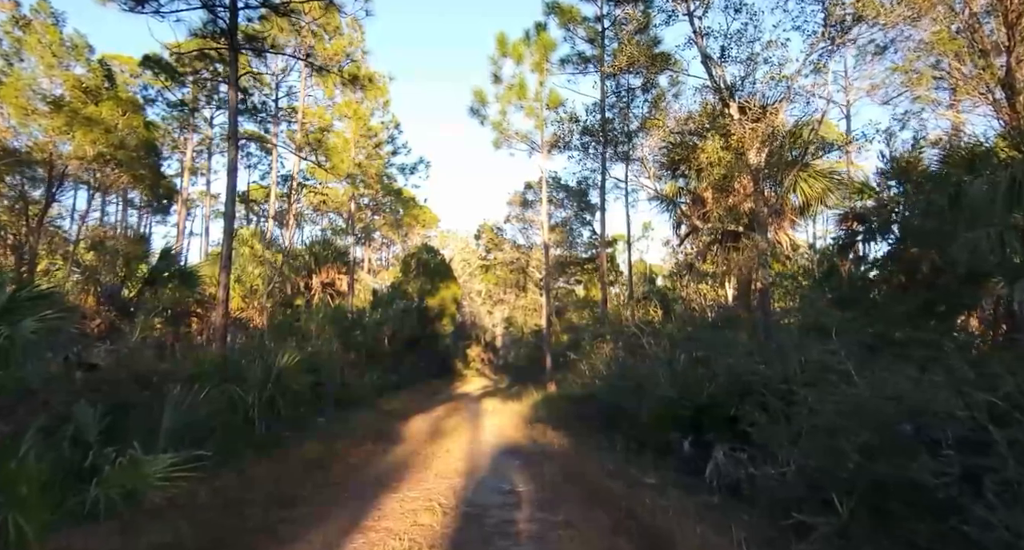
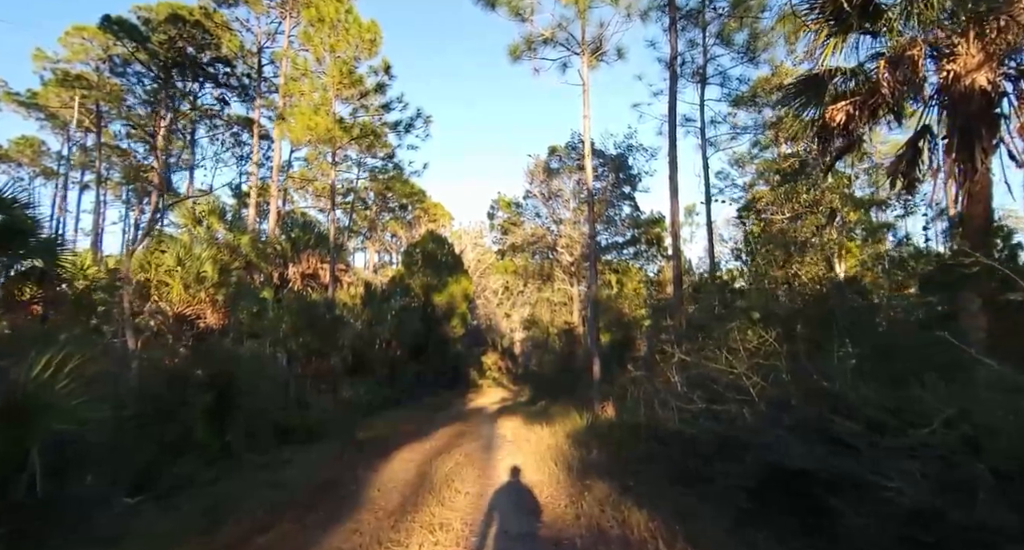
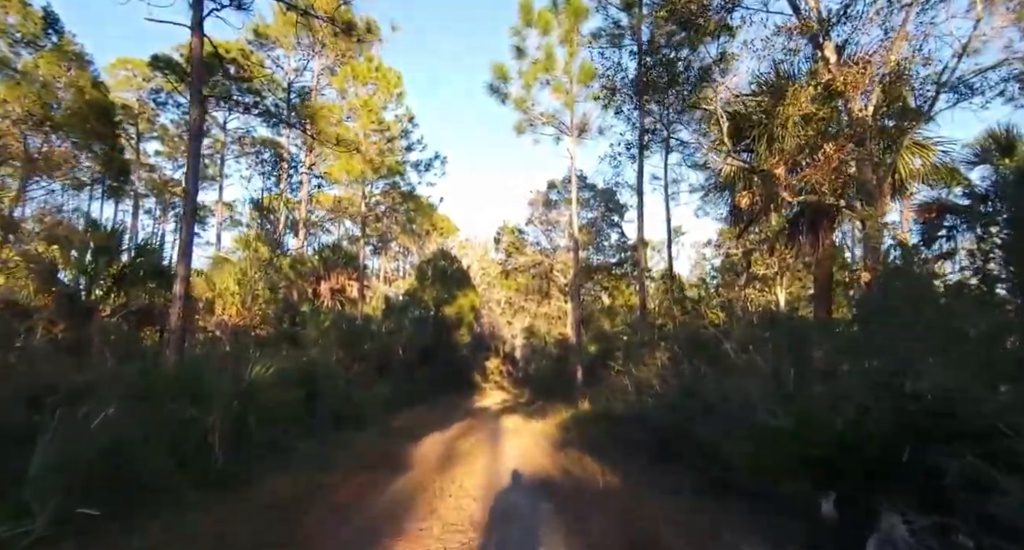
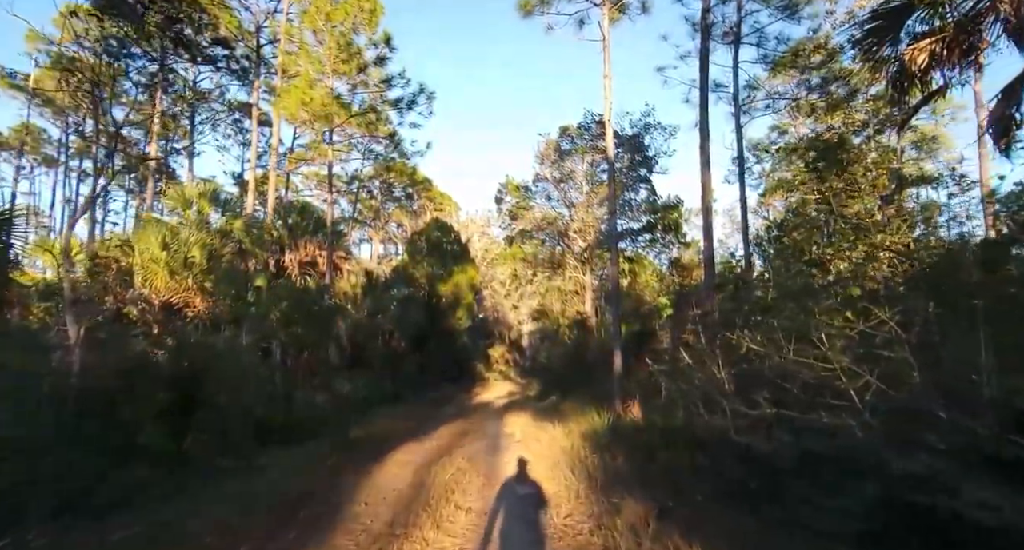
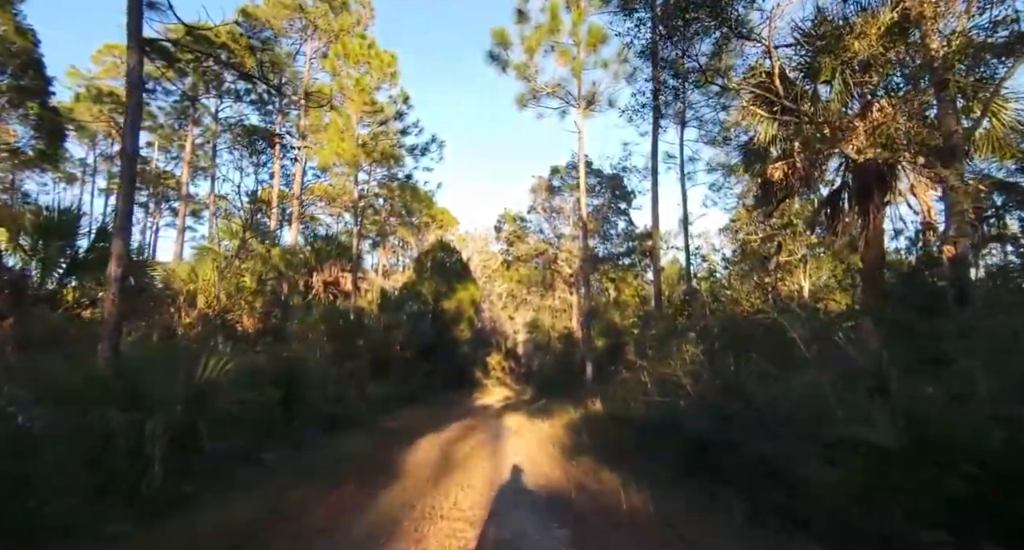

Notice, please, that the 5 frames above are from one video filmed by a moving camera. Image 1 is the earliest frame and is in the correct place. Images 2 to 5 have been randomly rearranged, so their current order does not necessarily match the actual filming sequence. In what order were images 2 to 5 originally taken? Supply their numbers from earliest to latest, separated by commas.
3, 5, 2, 4
